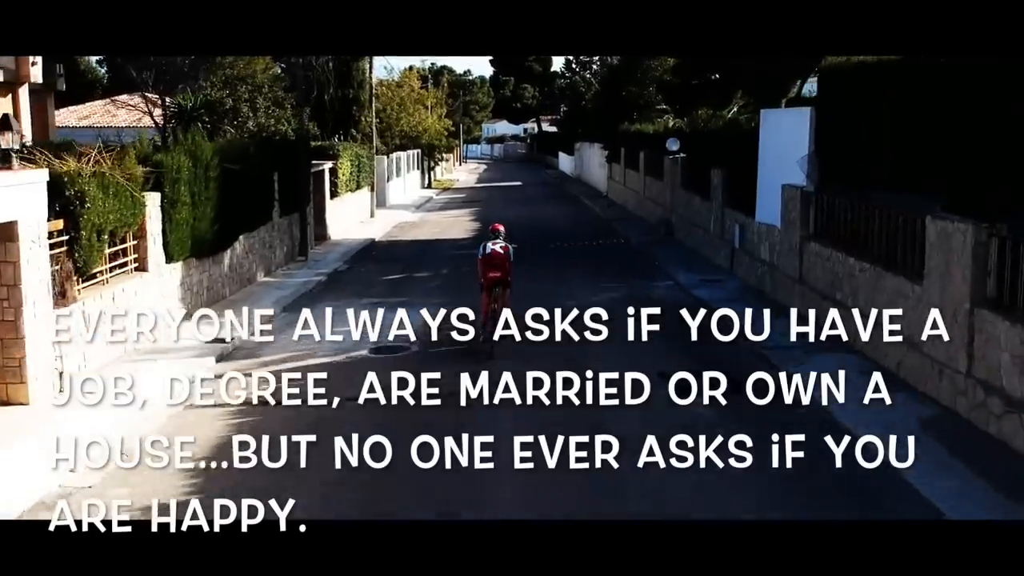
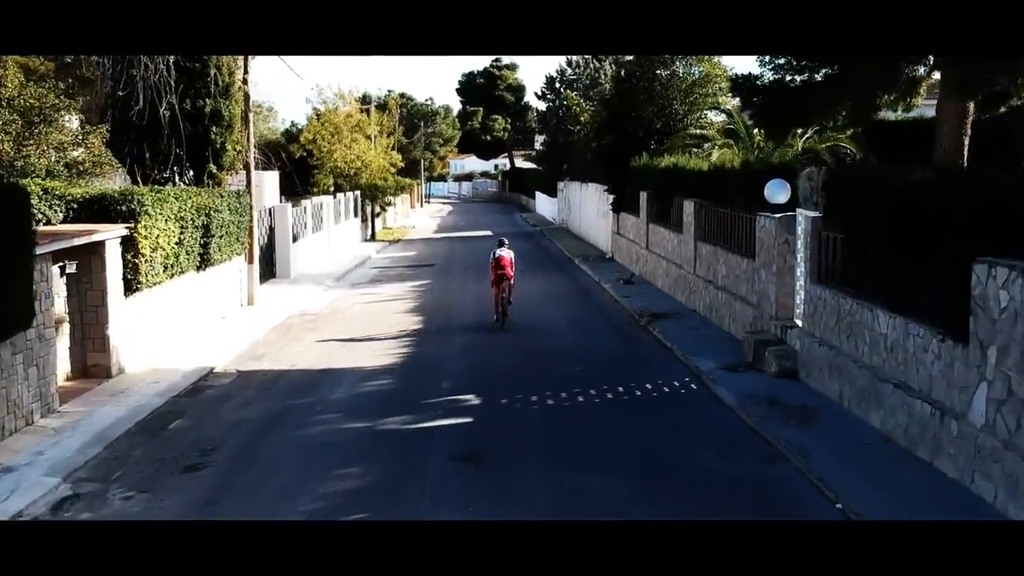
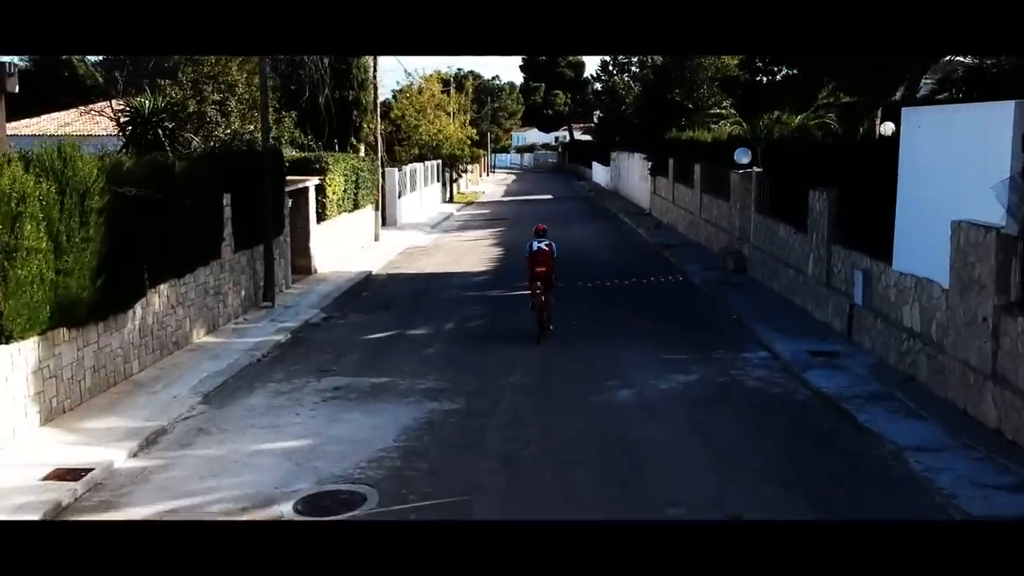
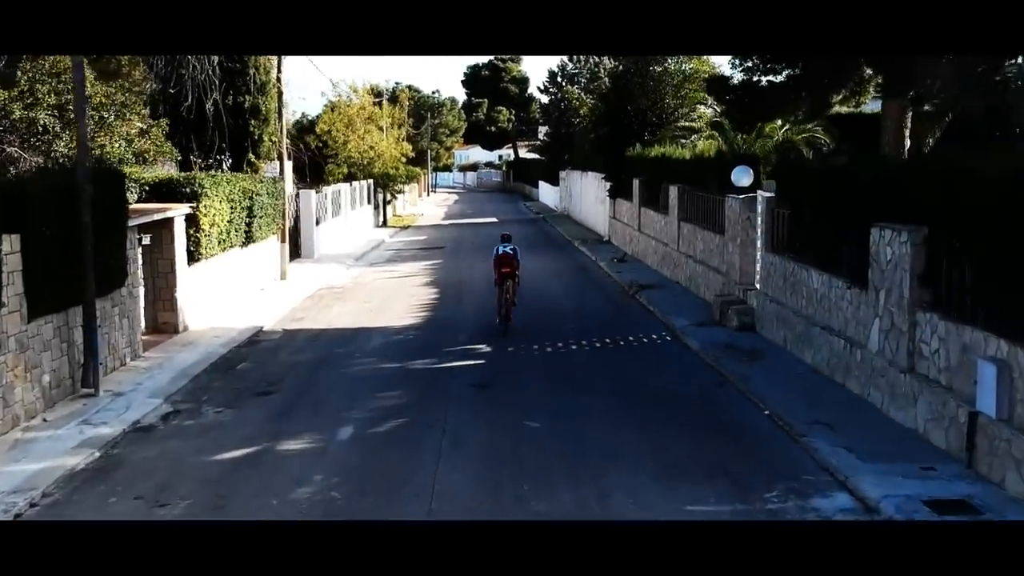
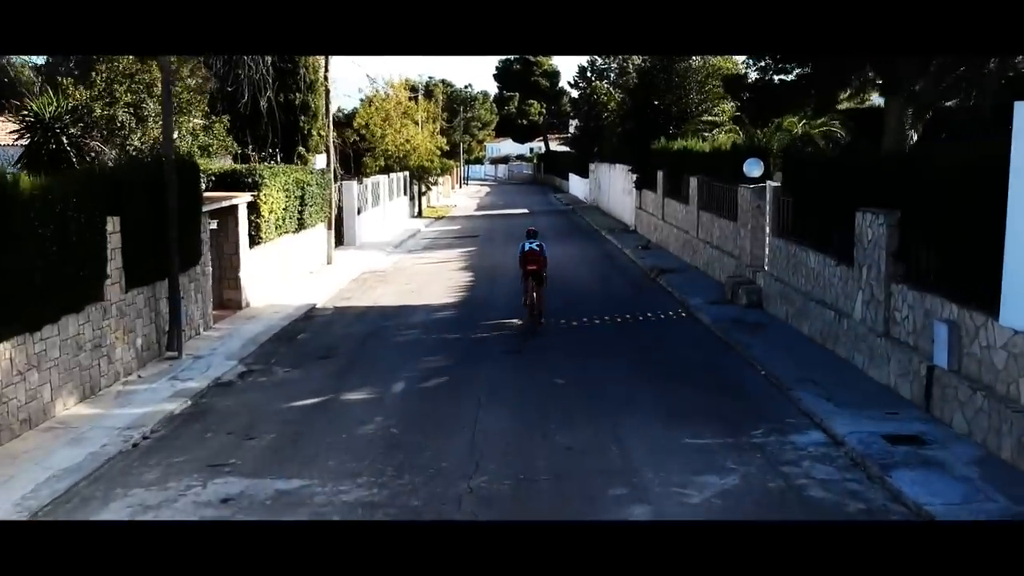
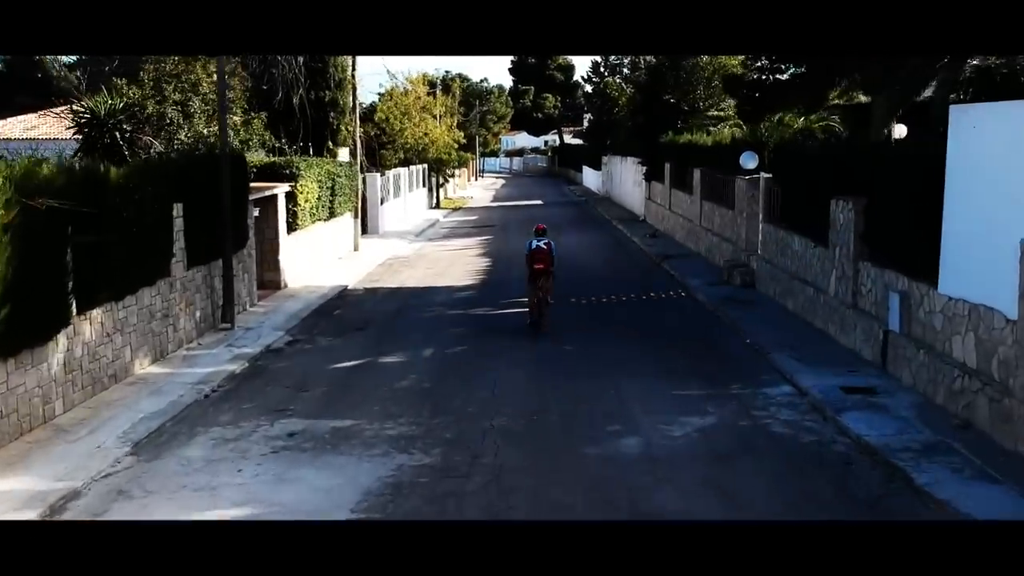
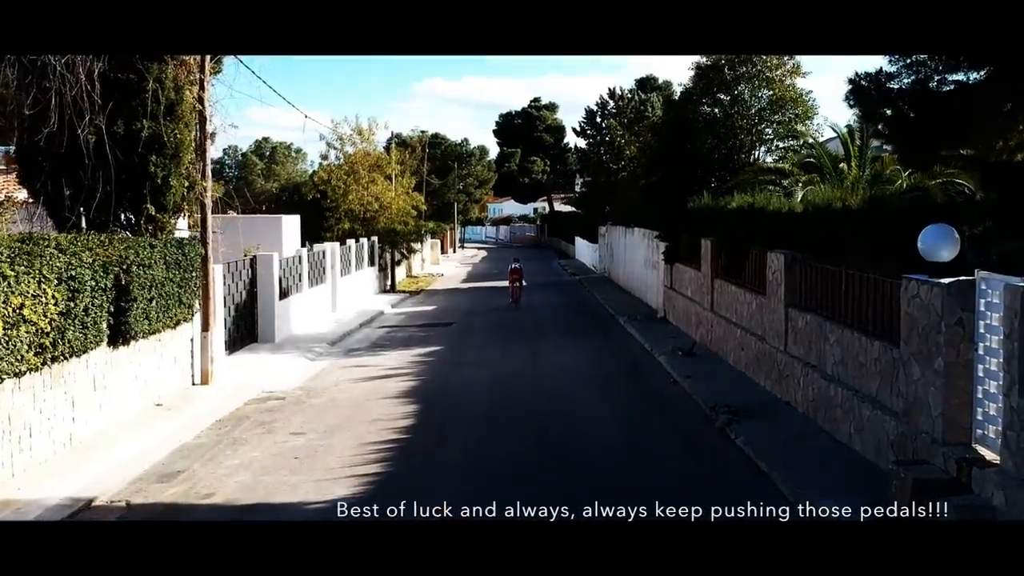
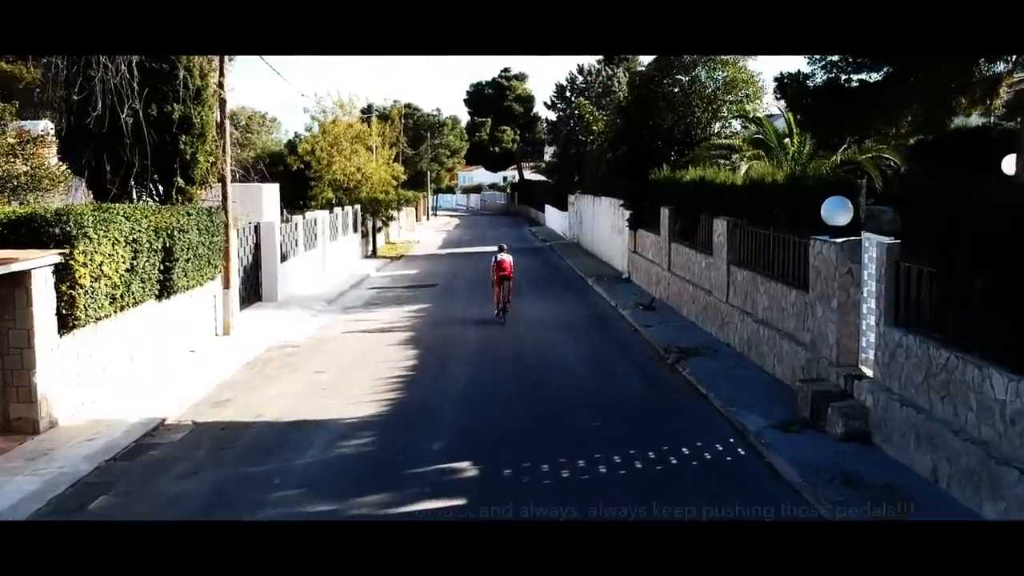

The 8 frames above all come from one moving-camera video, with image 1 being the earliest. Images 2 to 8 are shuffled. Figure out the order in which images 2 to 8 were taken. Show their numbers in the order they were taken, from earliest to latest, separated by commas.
3, 6, 5, 4, 2, 8, 7
